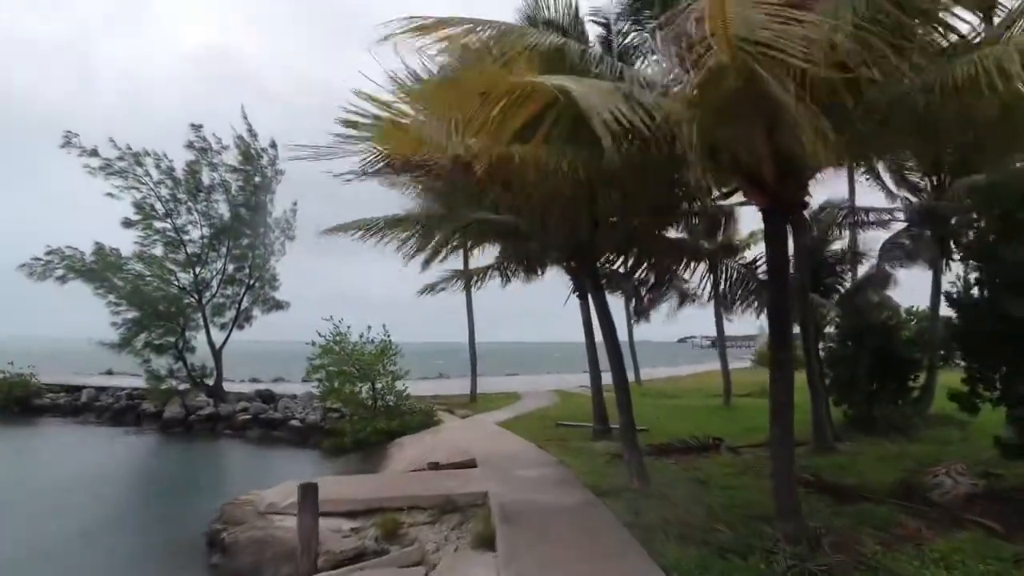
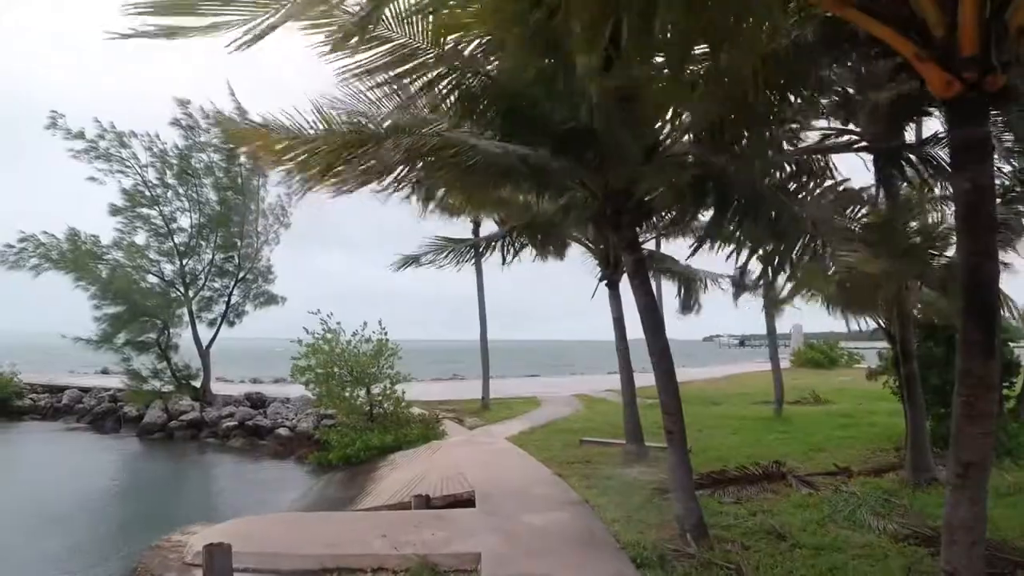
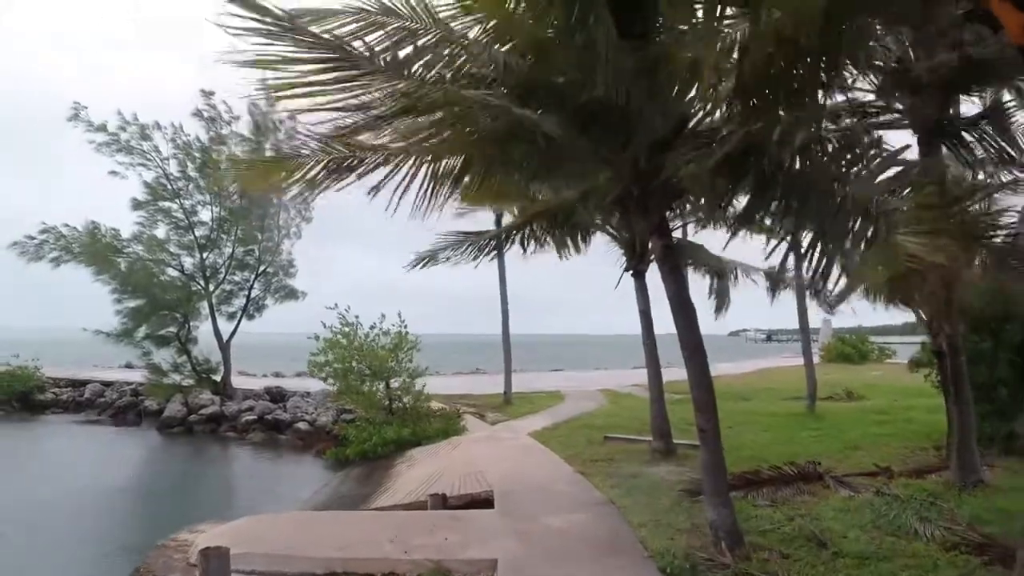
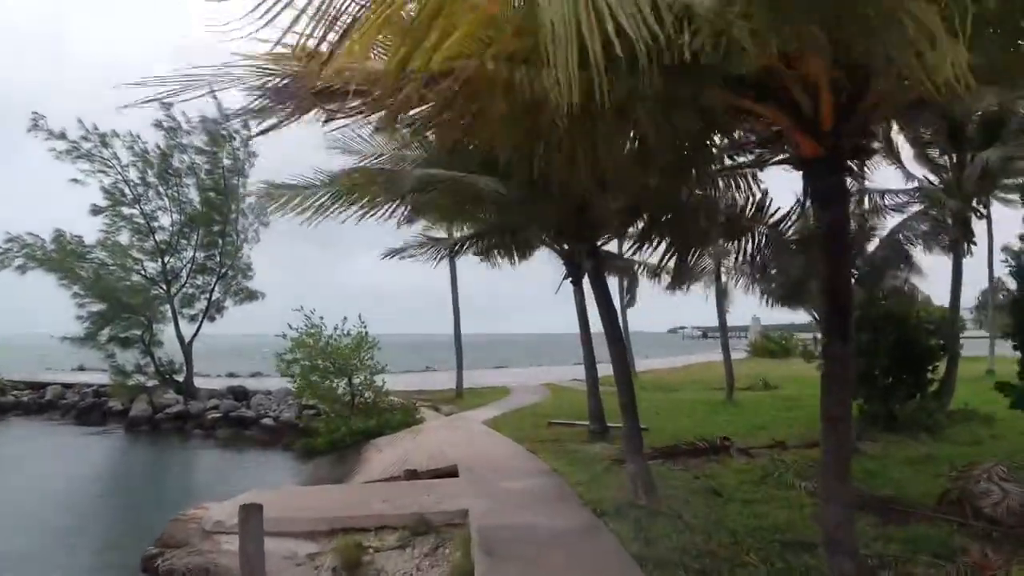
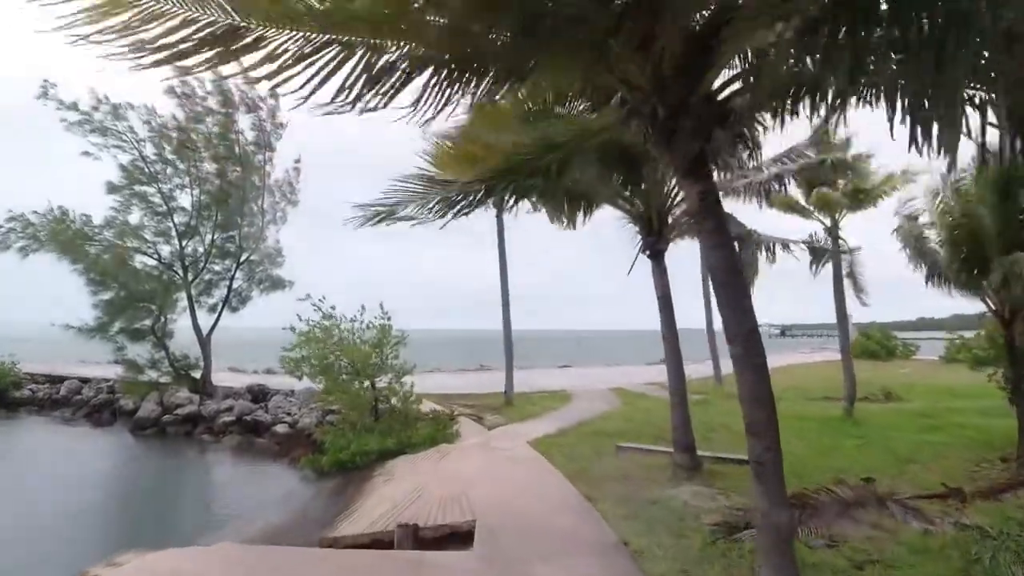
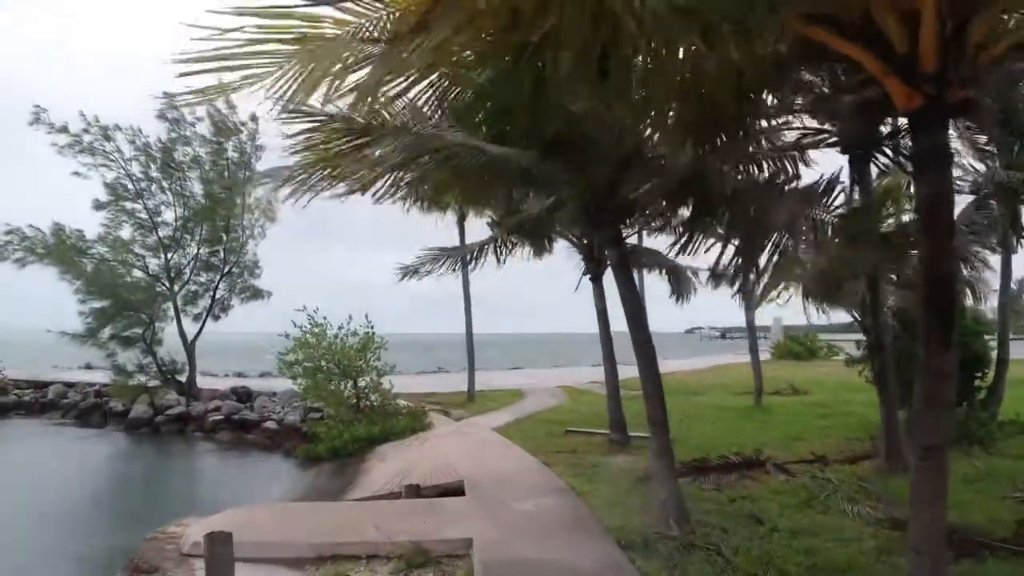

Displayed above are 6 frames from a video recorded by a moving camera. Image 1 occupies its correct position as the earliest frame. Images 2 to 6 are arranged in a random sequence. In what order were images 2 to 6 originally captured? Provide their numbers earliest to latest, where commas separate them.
4, 6, 2, 3, 5
